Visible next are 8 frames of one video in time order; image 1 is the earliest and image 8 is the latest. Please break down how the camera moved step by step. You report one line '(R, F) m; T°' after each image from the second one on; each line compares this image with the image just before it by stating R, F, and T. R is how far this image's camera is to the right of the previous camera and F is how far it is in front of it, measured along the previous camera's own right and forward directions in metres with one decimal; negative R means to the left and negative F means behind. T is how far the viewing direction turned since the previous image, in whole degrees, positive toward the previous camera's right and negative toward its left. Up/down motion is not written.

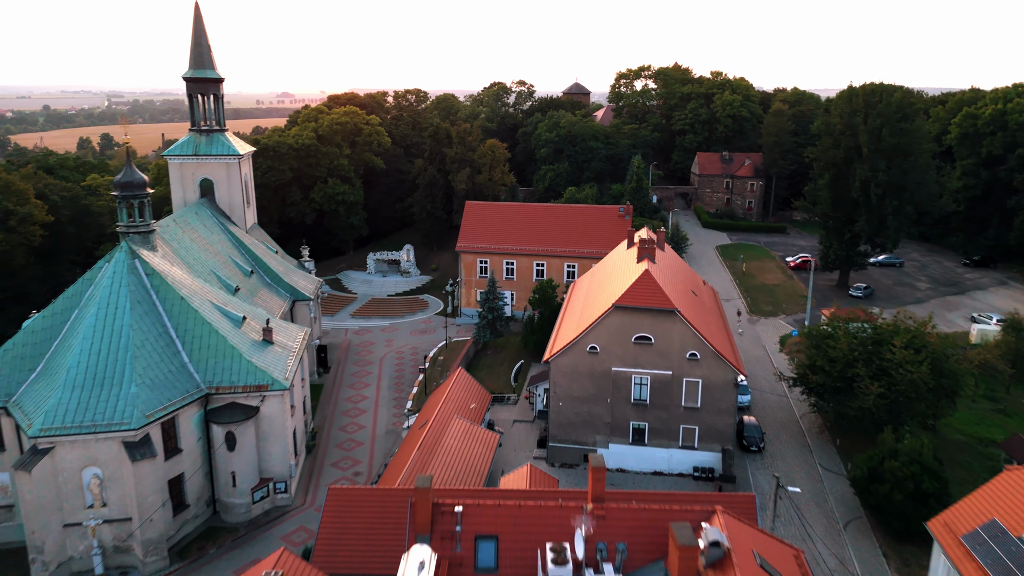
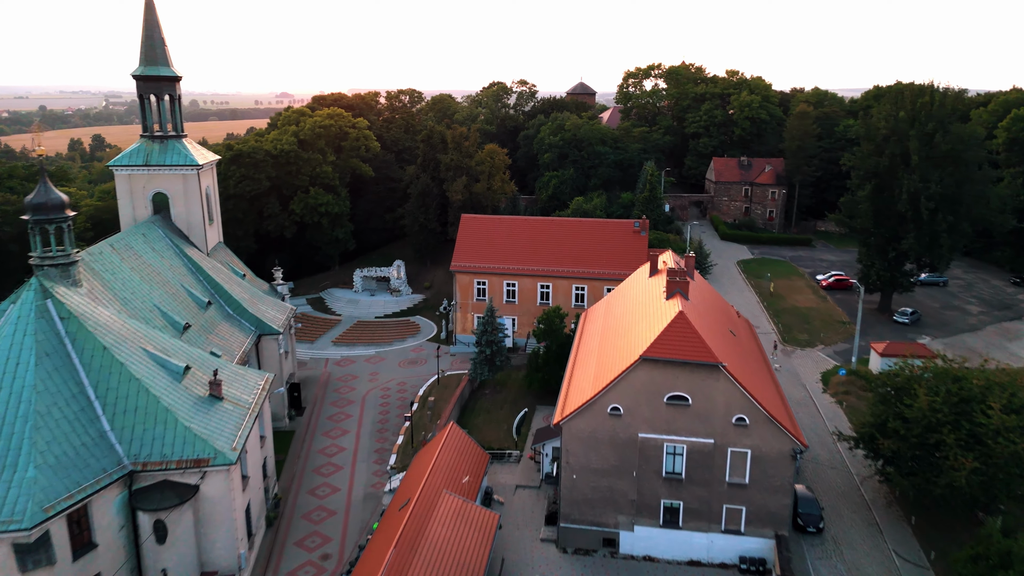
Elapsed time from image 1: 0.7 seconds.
(-0.1, +5.3) m; 0°
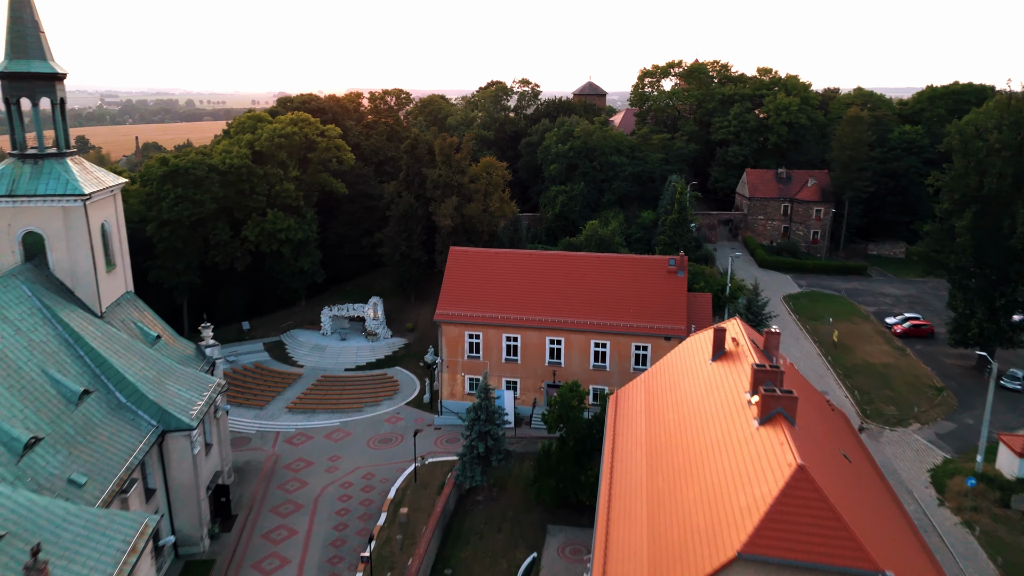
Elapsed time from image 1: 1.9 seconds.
(-0.1, +9.1) m; 0°
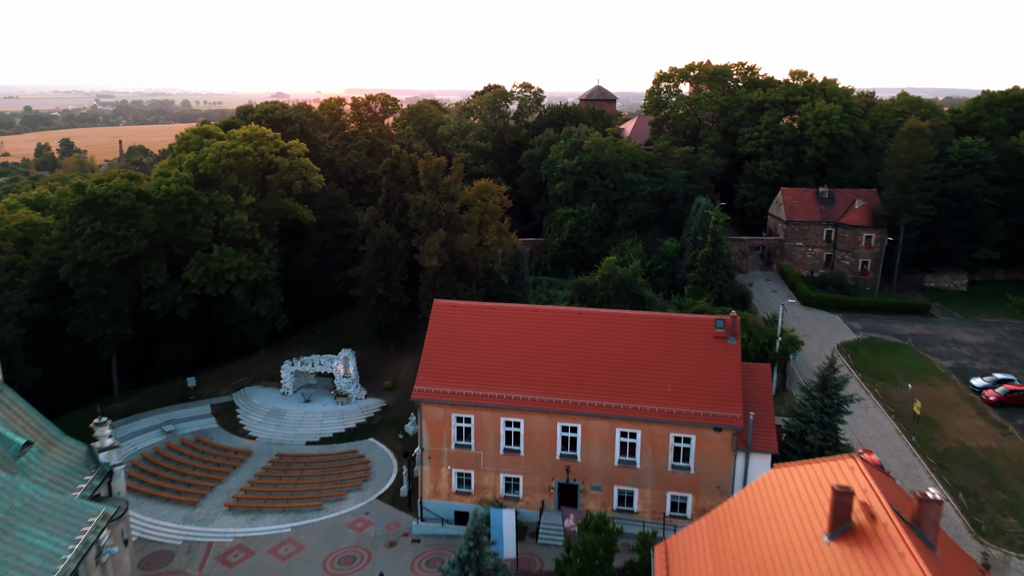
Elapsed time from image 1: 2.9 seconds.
(-0.1, +7.5) m; 0°
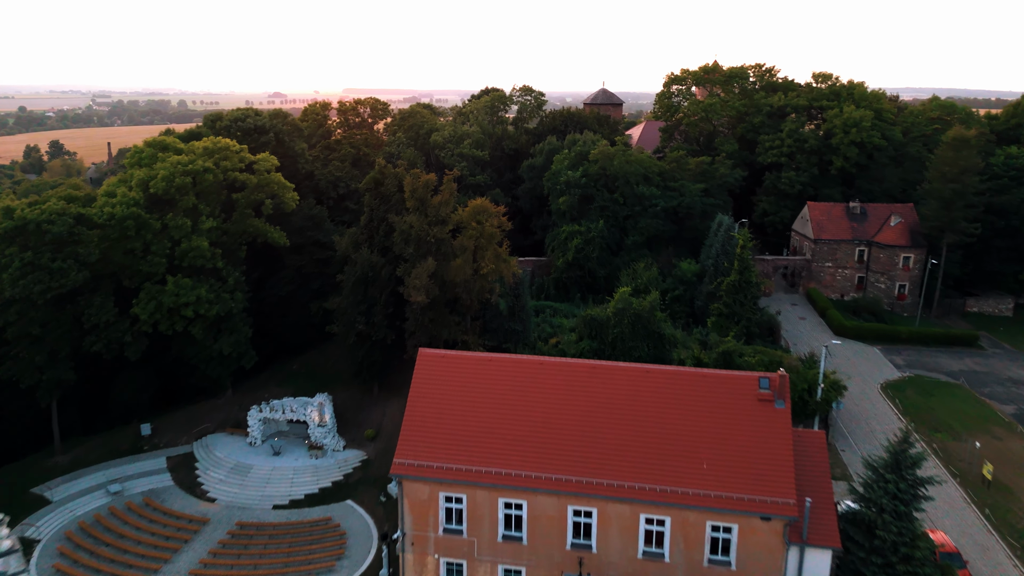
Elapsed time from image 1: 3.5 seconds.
(-0.1, +4.5) m; 0°
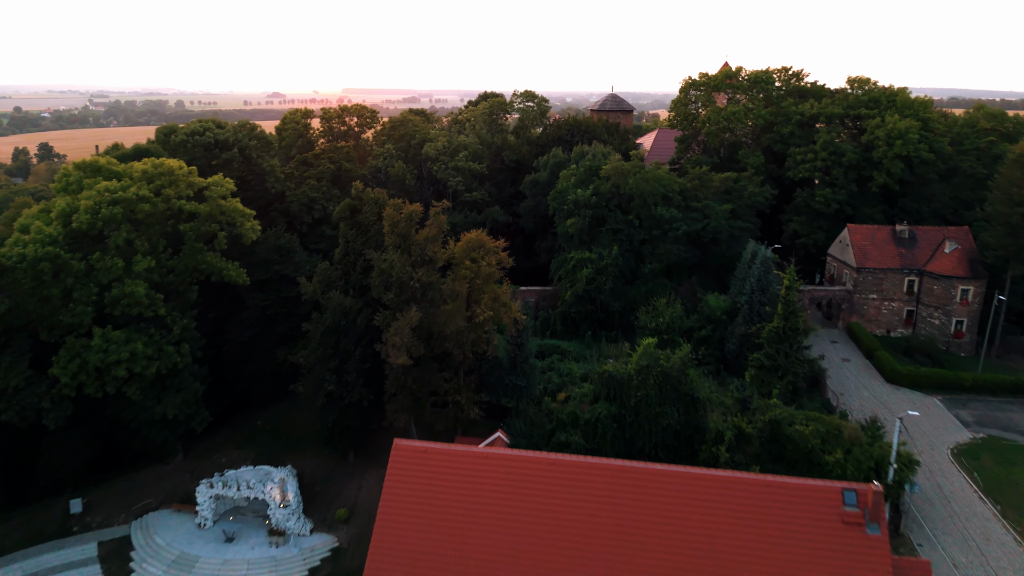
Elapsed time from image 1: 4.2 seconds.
(-0.1, +5.2) m; 0°
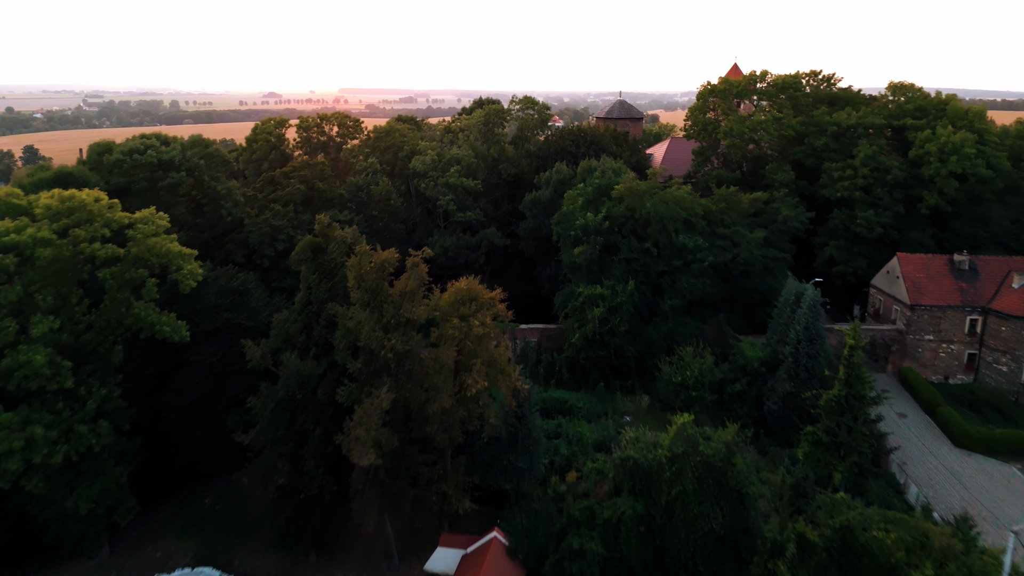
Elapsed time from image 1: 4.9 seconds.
(-0.1, +5.2) m; 0°
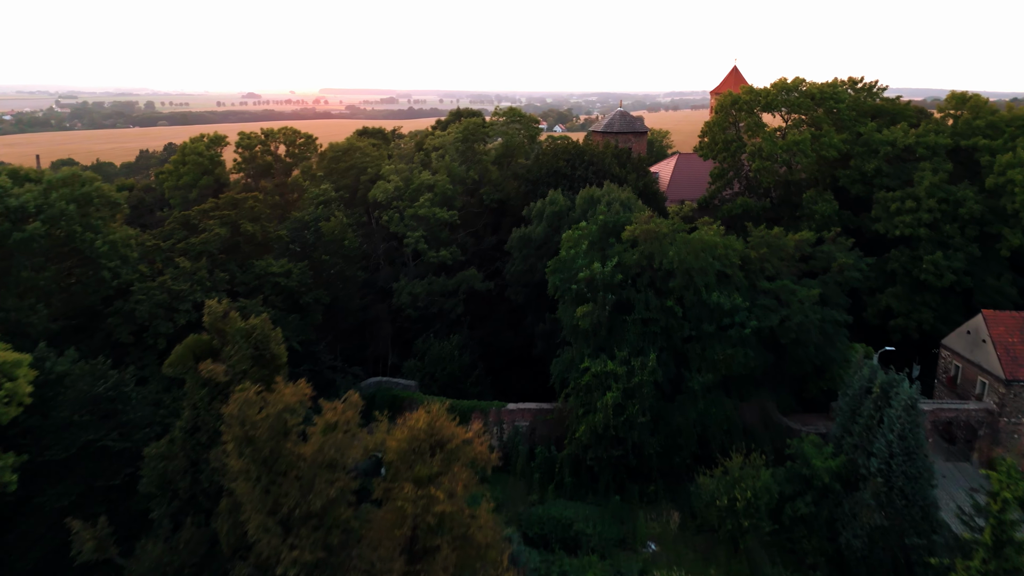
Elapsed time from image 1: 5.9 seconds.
(0.0, +7.5) m; +1°
